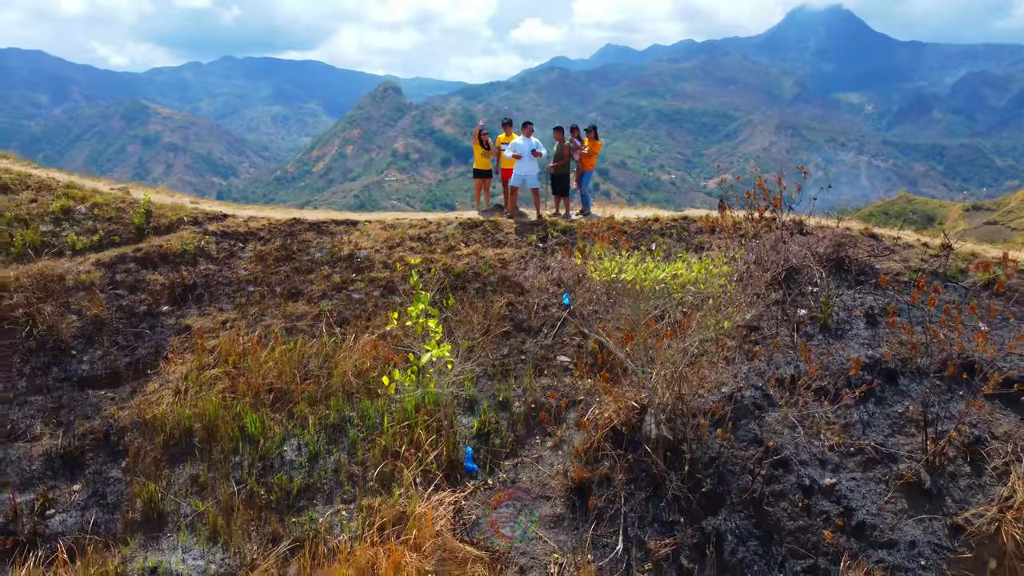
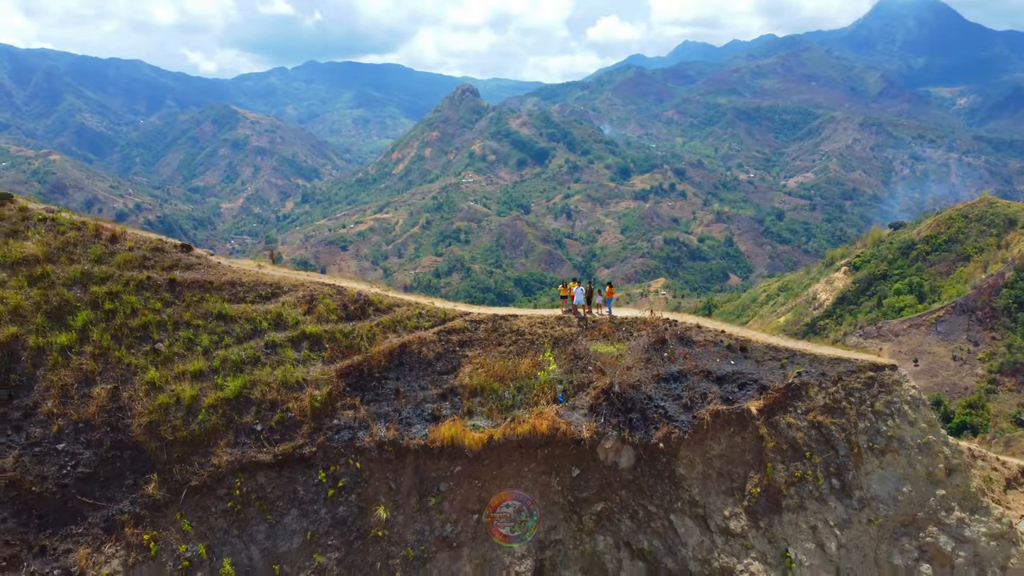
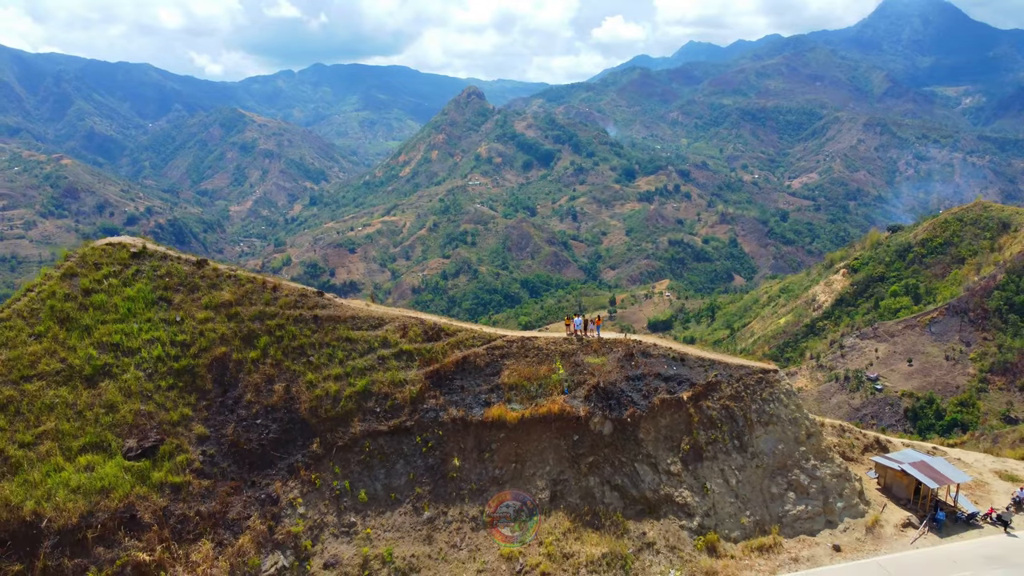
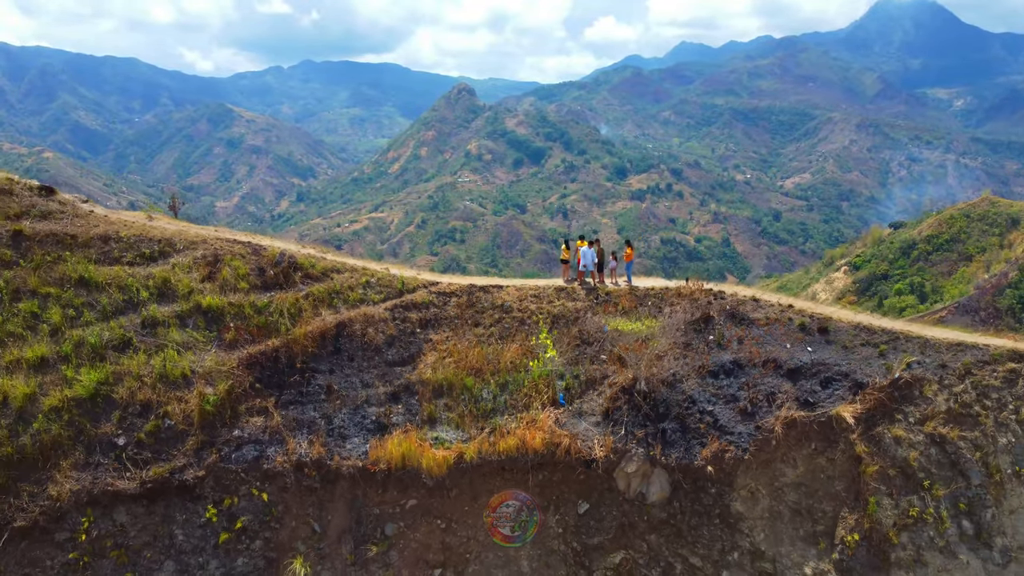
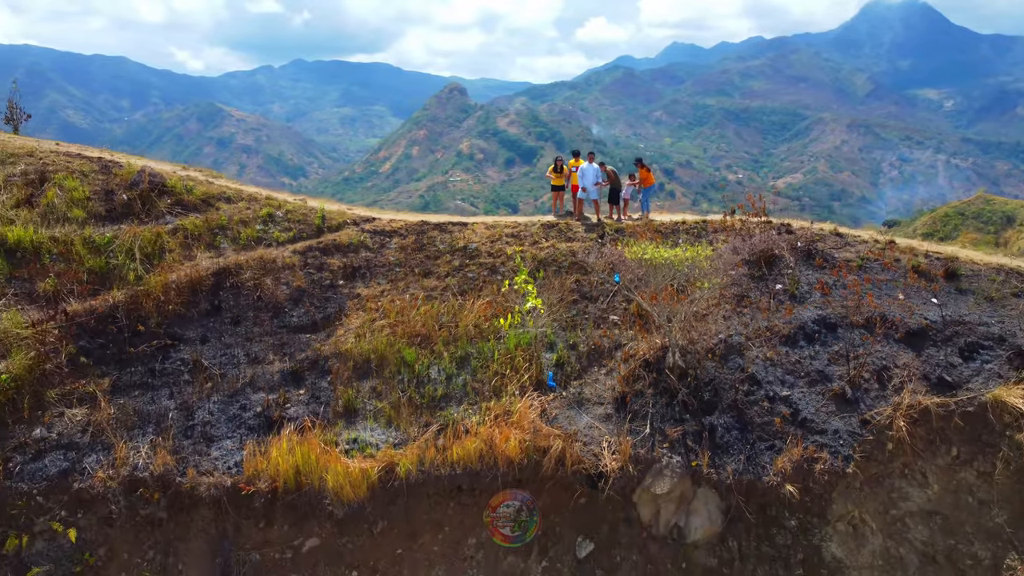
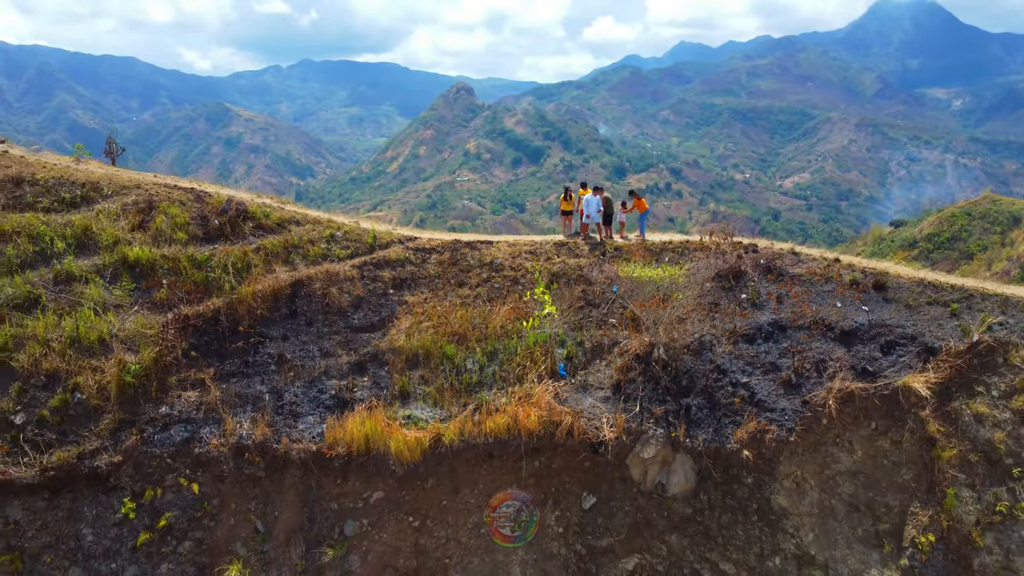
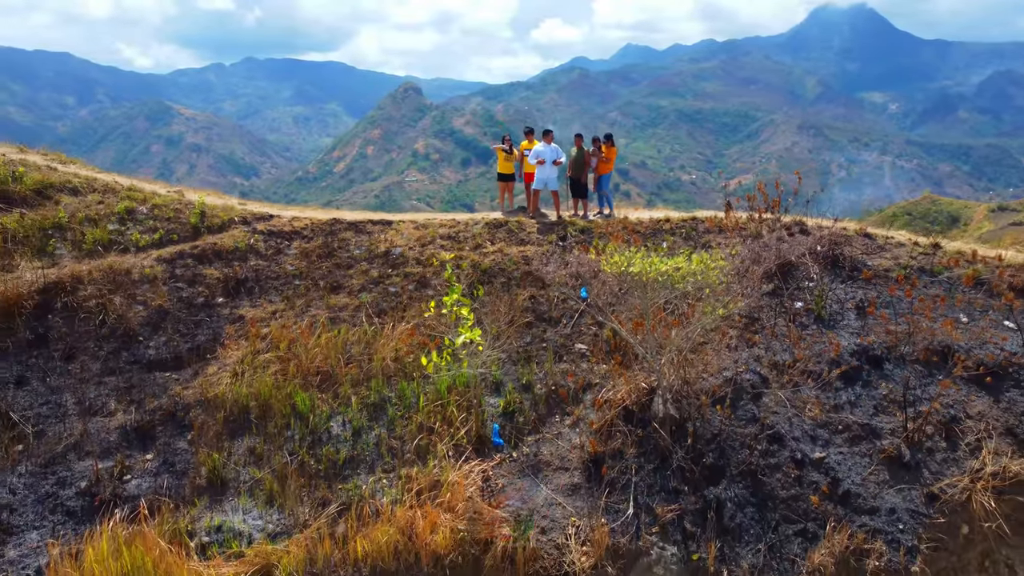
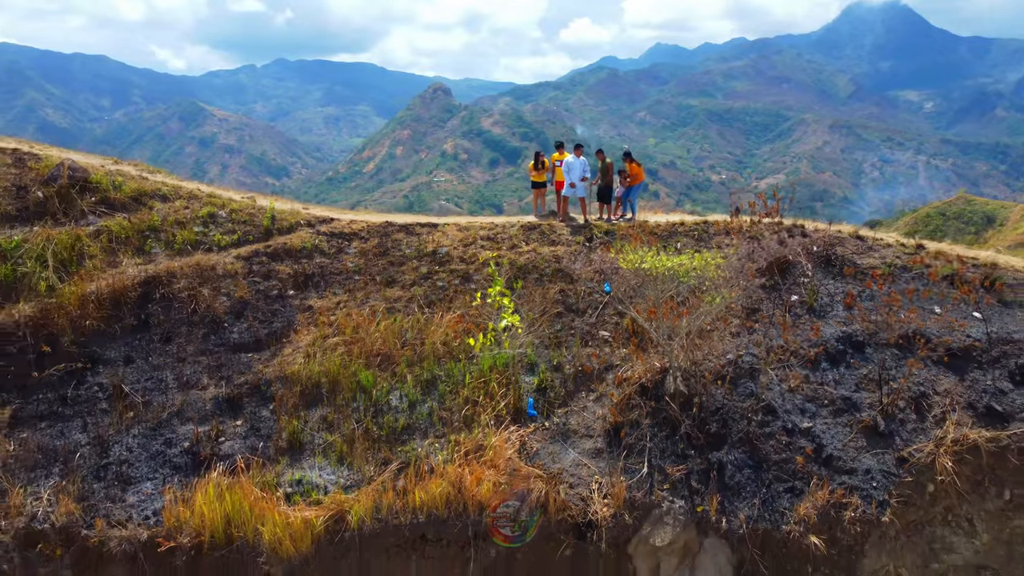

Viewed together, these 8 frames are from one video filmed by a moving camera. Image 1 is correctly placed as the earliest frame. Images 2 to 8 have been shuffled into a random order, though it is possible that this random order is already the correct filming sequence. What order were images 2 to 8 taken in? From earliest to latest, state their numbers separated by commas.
7, 8, 5, 6, 4, 2, 3
